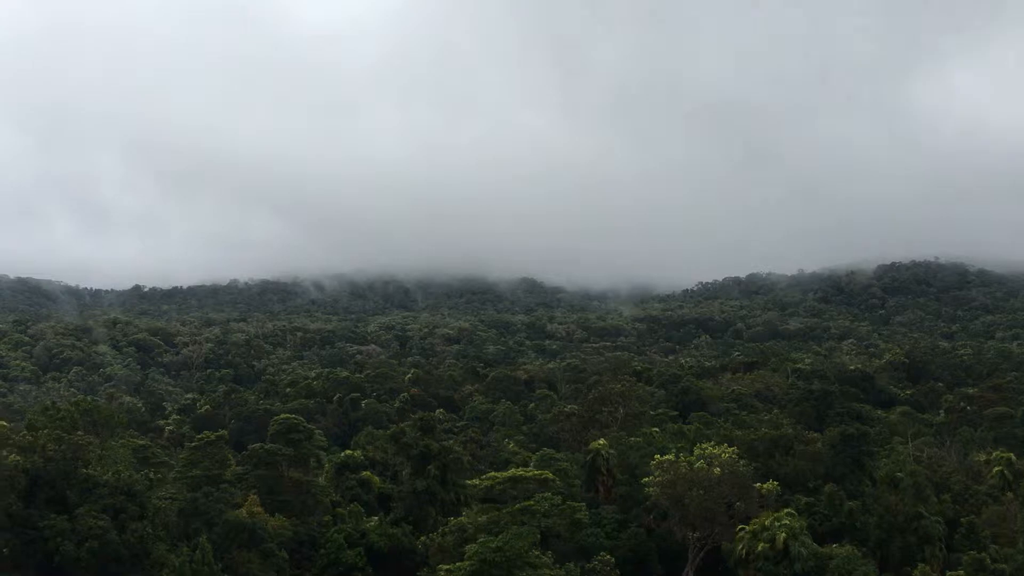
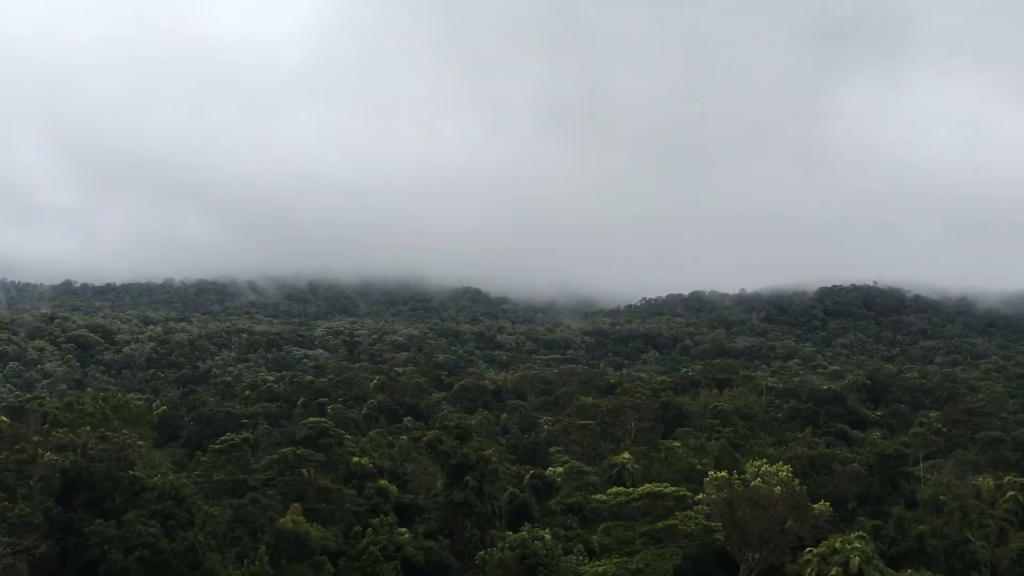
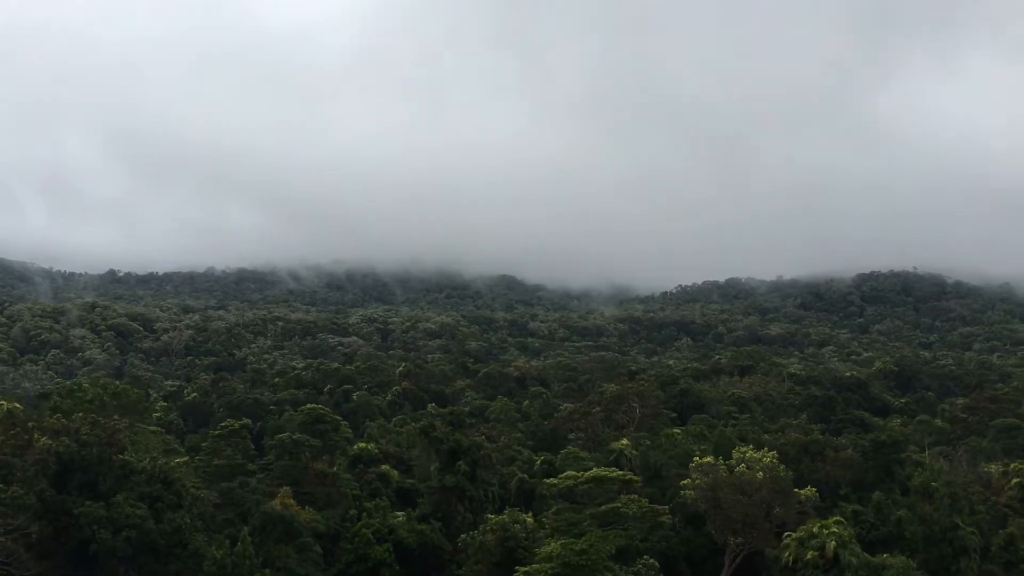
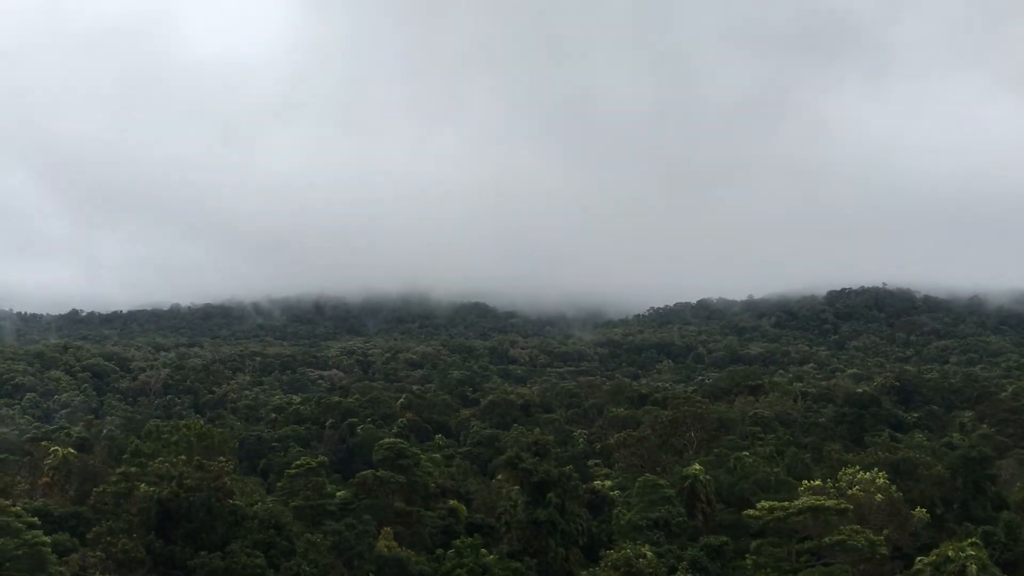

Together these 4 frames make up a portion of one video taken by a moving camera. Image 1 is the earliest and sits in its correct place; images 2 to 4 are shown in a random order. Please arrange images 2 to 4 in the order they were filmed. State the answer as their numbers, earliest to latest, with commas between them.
3, 2, 4
